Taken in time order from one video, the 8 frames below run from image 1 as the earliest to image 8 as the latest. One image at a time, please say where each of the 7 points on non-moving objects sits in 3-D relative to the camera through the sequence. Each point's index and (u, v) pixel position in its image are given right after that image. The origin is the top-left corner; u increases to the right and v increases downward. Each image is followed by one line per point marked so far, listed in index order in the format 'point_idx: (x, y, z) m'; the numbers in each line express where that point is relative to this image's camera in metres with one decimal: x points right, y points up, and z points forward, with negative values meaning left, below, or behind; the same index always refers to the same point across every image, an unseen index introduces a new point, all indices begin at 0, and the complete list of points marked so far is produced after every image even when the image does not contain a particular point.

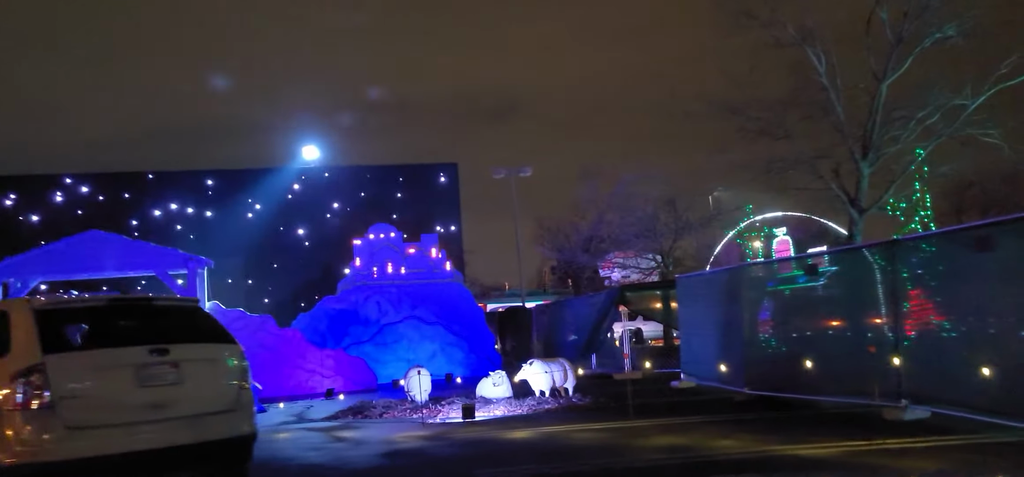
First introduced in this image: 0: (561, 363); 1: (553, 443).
0: (+0.8, -2.0, +13.1) m
1: (+0.4, -2.3, +9.3) m
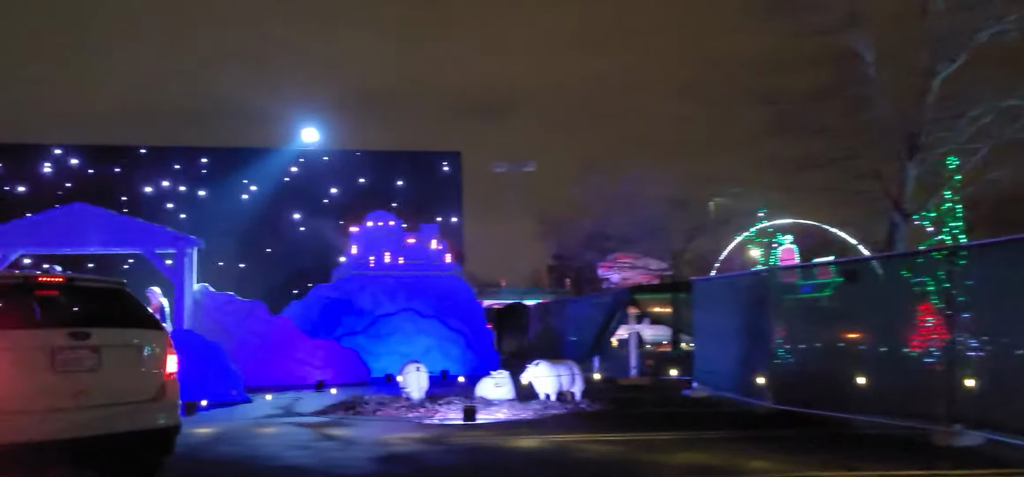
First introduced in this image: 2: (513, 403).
0: (+0.8, -1.9, +12.3) m
1: (+0.5, -2.2, +8.4) m
2: (0.0, -2.3, +11.8) m
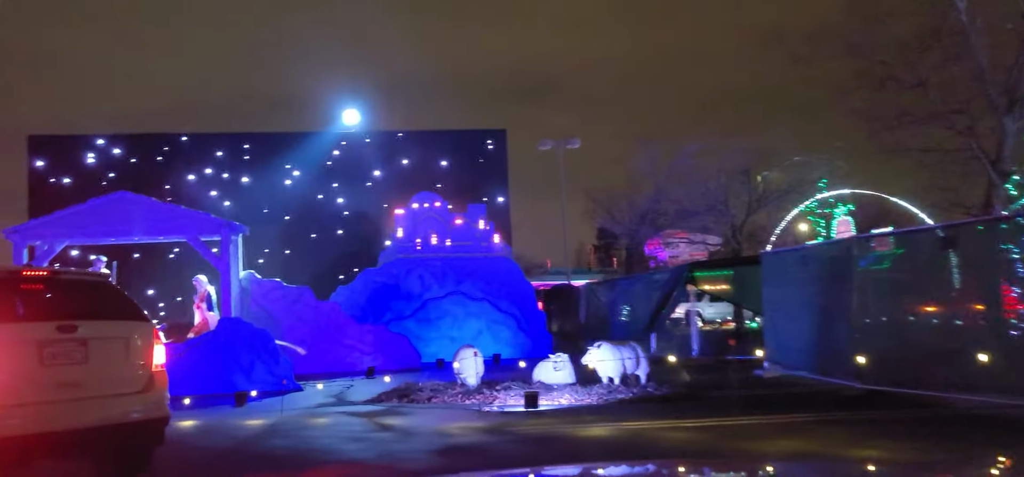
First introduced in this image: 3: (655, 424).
0: (+1.7, -1.5, +11.6) m
1: (+1.2, -1.9, +7.8) m
2: (+0.9, -2.0, +11.2) m
3: (+1.5, -2.0, +8.8) m
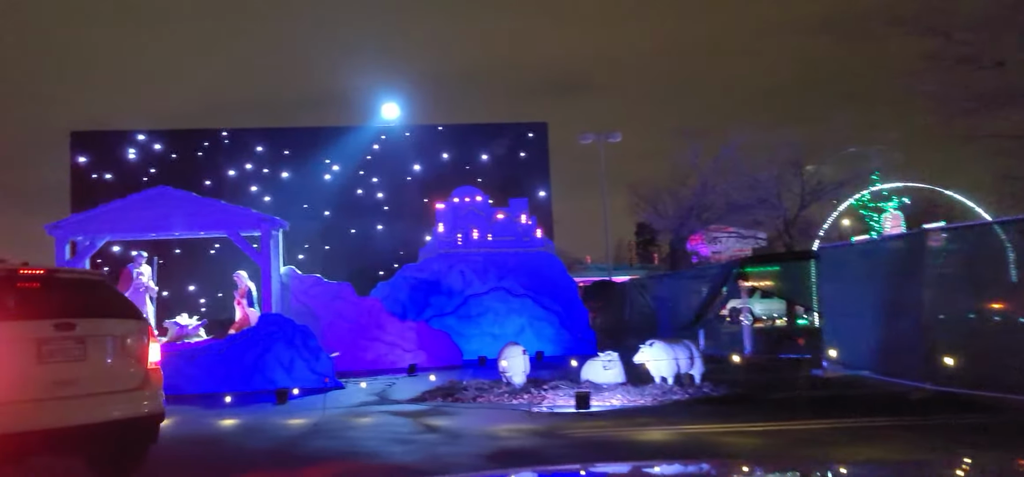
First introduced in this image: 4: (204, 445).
0: (+2.3, -1.4, +11.1) m
1: (+1.7, -1.9, +7.3) m
2: (+1.5, -1.9, +10.8) m
3: (+2.0, -1.9, +8.3) m
4: (-3.3, -2.2, +8.9) m
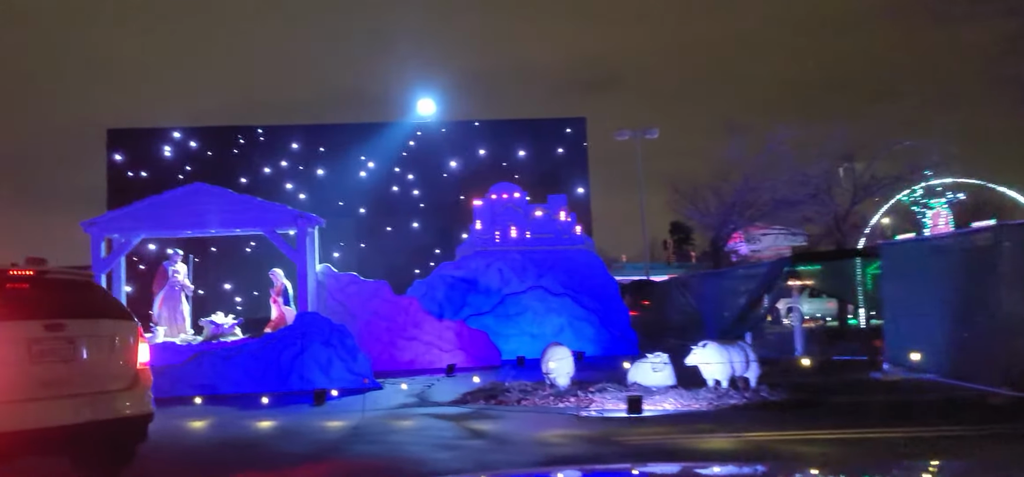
0: (+2.9, -1.4, +10.6) m
1: (+2.1, -1.8, +6.8) m
2: (+2.1, -1.9, +10.2) m
3: (+2.5, -1.8, +7.8) m
4: (-2.8, -2.2, +8.6) m
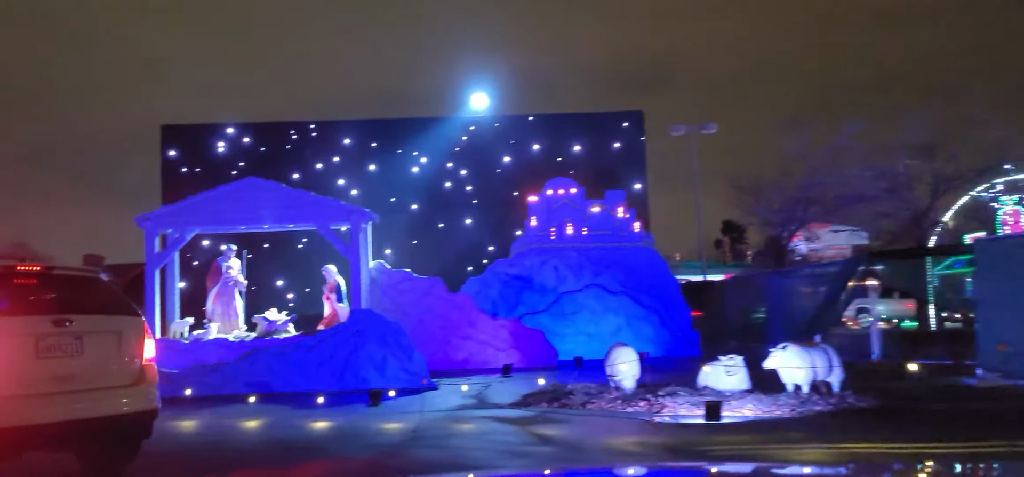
0: (+3.7, -1.3, +9.8) m
1: (+2.7, -1.8, +6.1) m
2: (+2.8, -1.8, +9.6) m
3: (+3.1, -1.8, +7.1) m
4: (-2.1, -2.1, +8.2) m
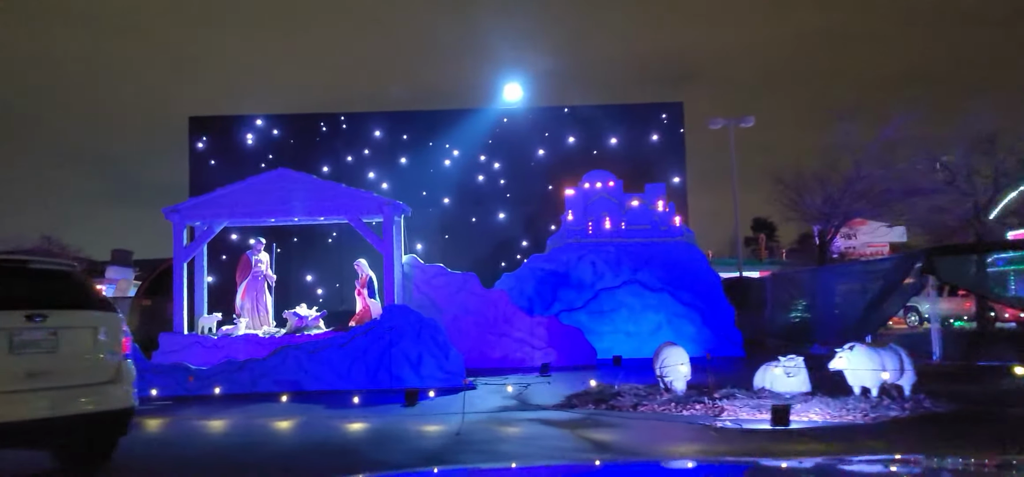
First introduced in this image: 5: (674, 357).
0: (+4.2, -1.2, +9.1) m
1: (+3.1, -1.7, +5.5) m
2: (+3.3, -1.7, +8.9) m
3: (+3.6, -1.7, +6.4) m
4: (-1.7, -2.0, +7.7) m
5: (+2.0, -1.4, +10.2) m
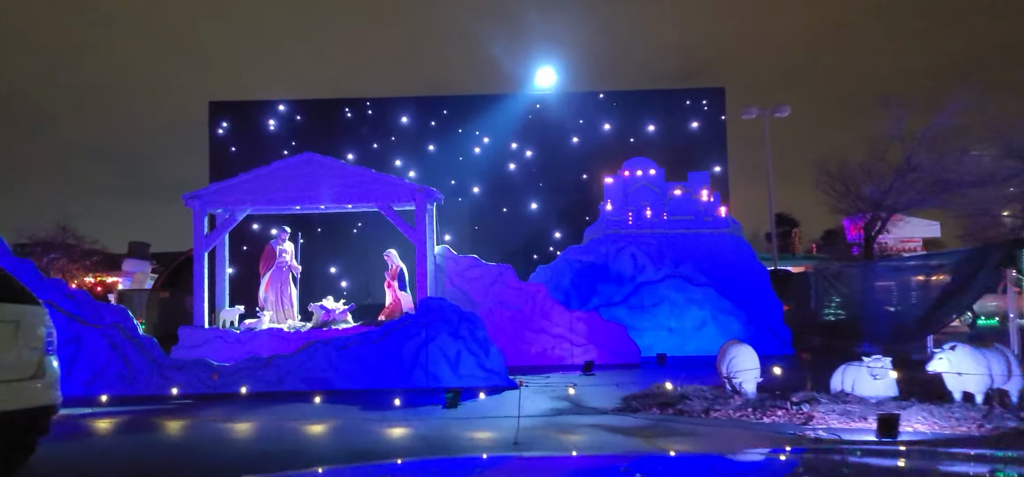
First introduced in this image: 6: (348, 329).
0: (+4.8, -1.1, +8.2) m
1: (+3.6, -1.6, +4.5) m
2: (+3.9, -1.6, +7.9) m
3: (+4.1, -1.6, +5.4) m
4: (-1.1, -1.9, +6.8) m
5: (+2.6, -1.3, +9.2) m
6: (-2.5, -1.4, +12.8) m
